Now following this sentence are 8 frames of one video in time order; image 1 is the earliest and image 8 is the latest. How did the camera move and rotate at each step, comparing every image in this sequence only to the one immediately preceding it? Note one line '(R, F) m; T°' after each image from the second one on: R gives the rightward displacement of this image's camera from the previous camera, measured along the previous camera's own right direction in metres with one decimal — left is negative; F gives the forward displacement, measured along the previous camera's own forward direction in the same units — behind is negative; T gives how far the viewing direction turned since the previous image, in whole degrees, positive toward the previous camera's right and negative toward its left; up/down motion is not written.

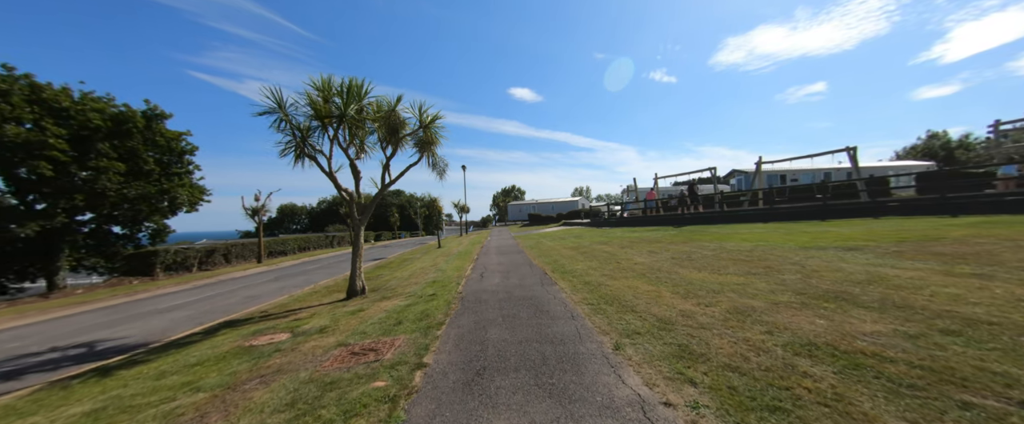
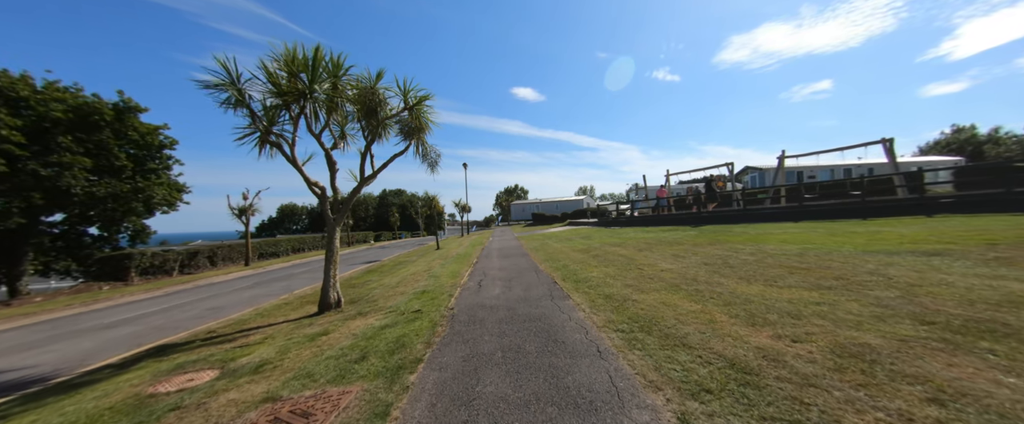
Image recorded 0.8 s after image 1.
(0.0, +1.3) m; -1°
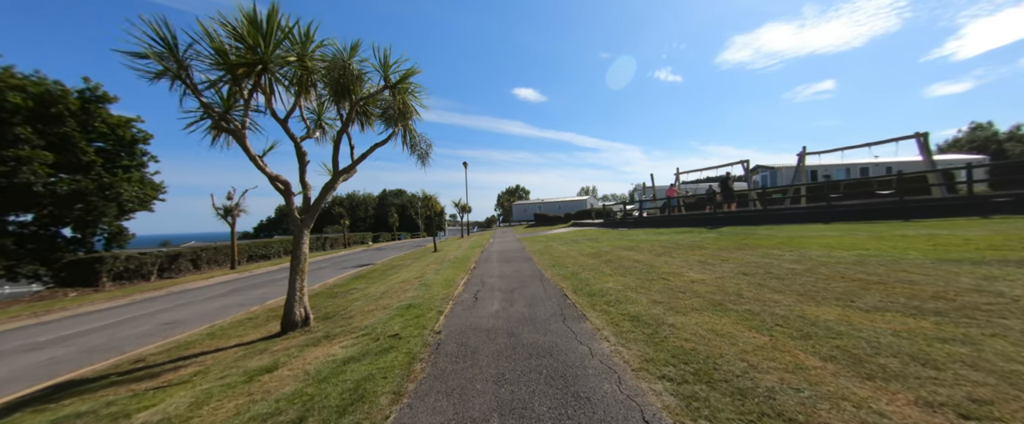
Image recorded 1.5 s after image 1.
(0.0, +1.1) m; 0°
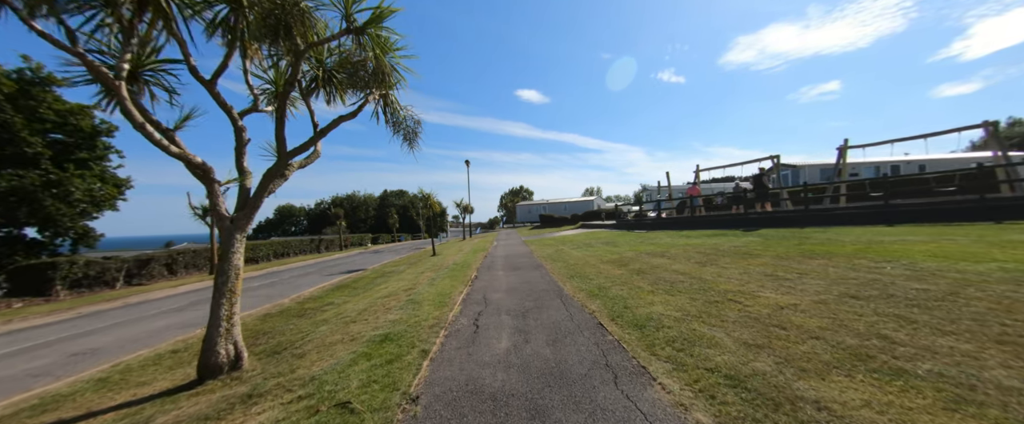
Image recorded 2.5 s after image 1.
(-0.2, +1.7) m; 0°
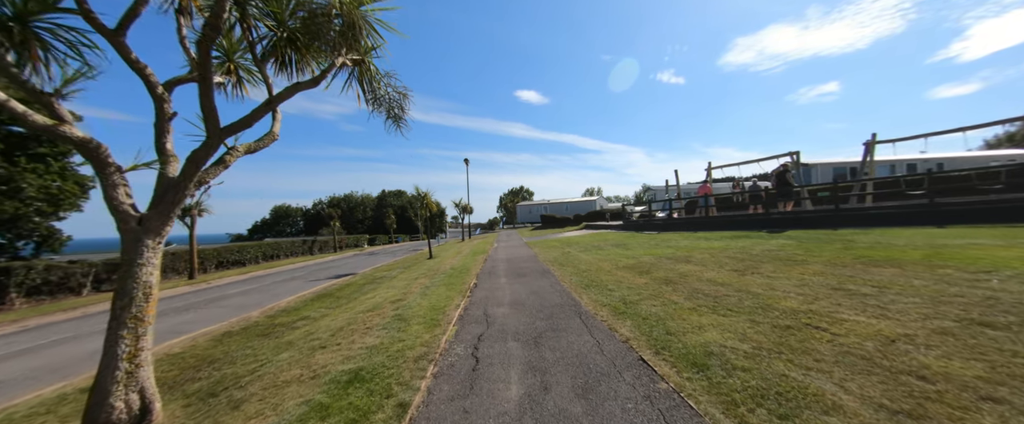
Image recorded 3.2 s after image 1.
(-0.1, +1.1) m; 0°
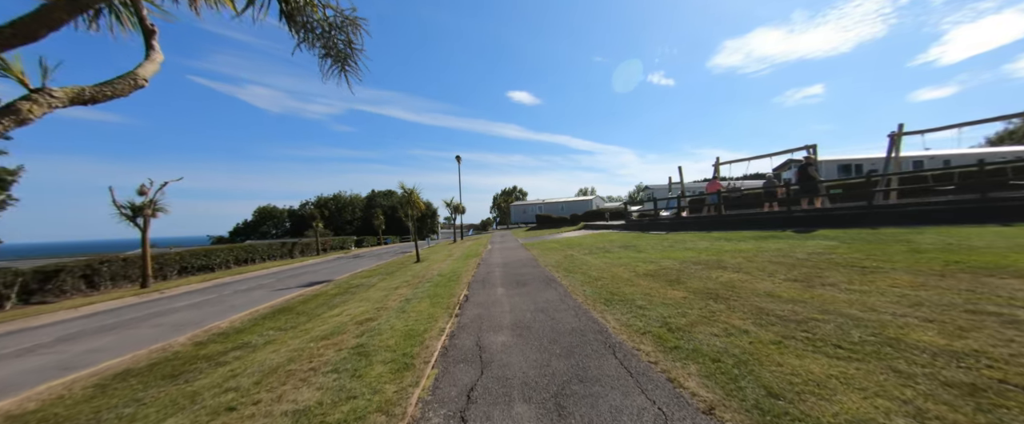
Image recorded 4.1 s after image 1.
(-0.1, +1.5) m; +1°
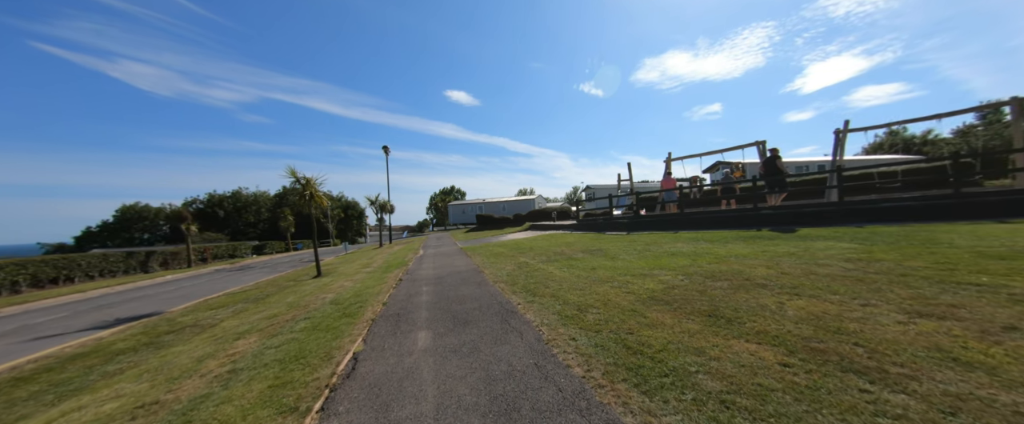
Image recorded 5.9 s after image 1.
(+0.1, +3.0) m; +12°
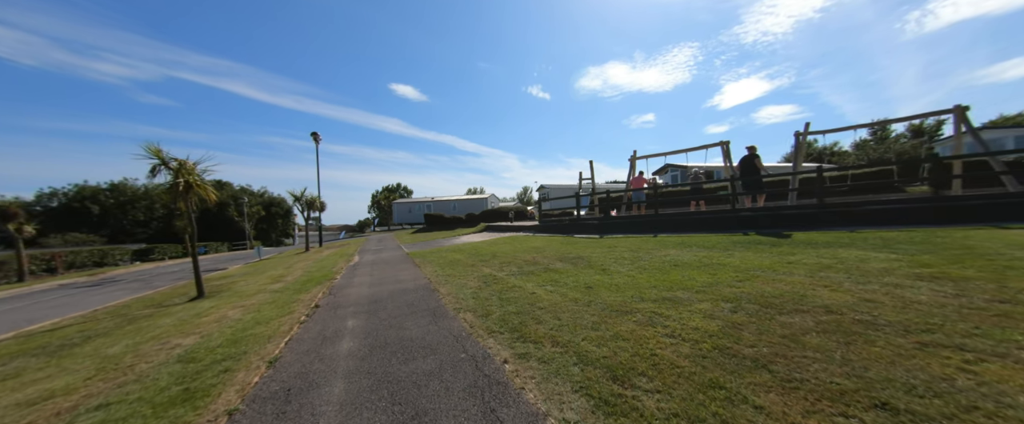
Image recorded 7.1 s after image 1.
(-0.4, +2.1) m; +10°
